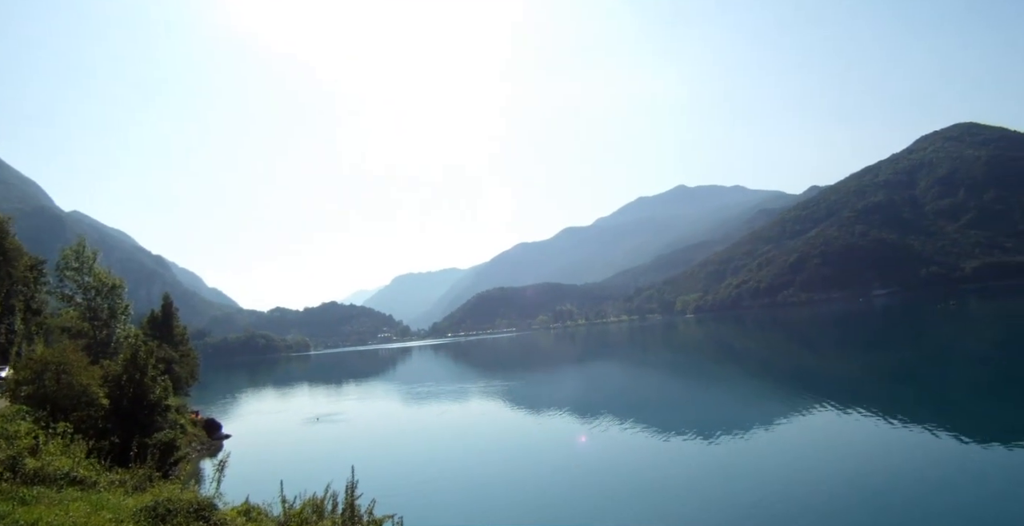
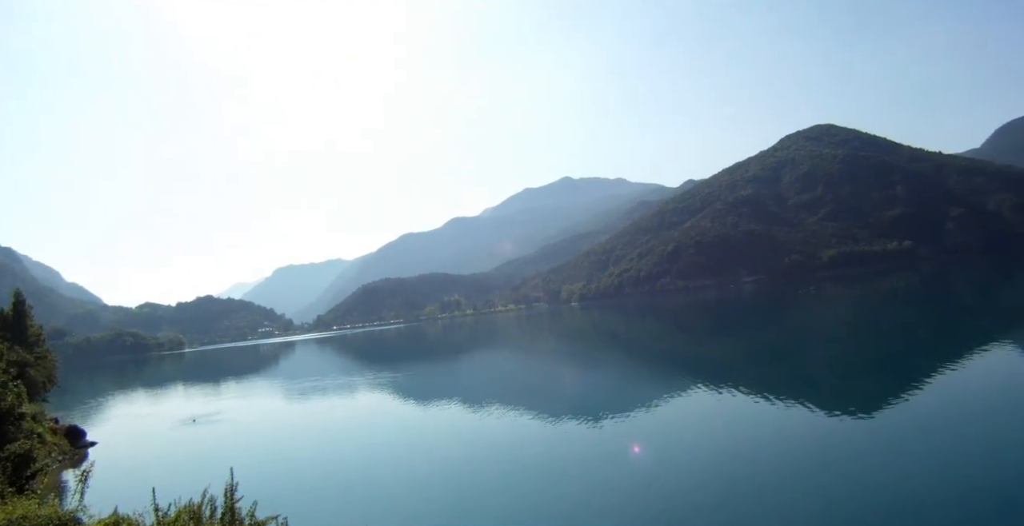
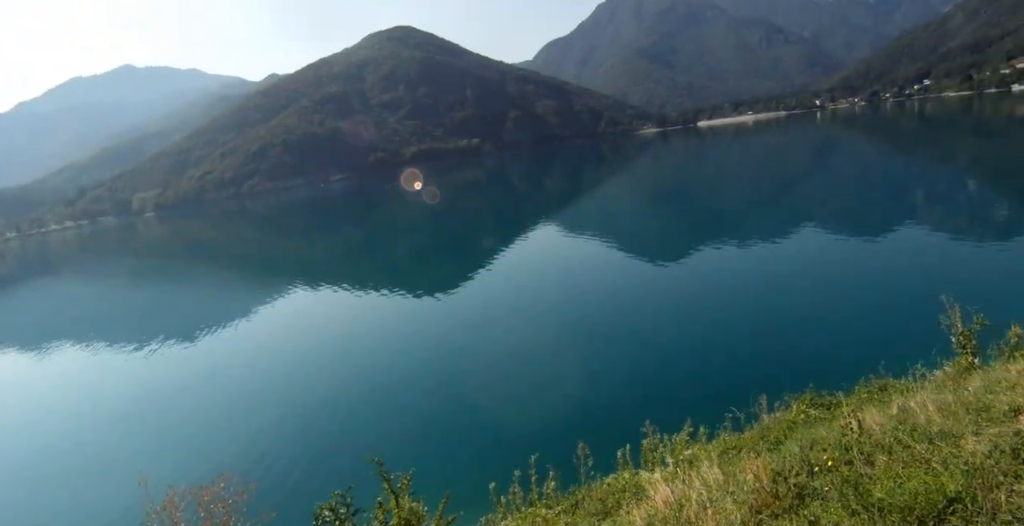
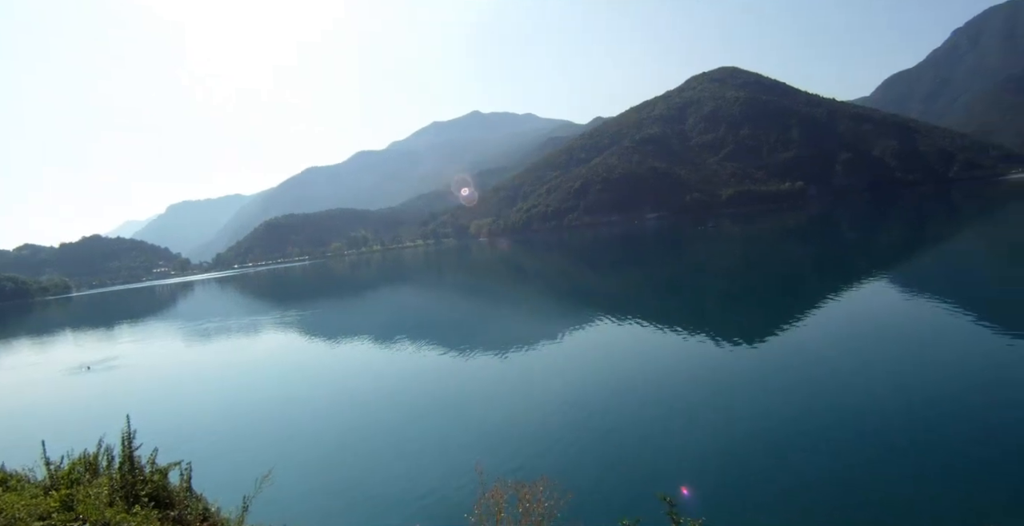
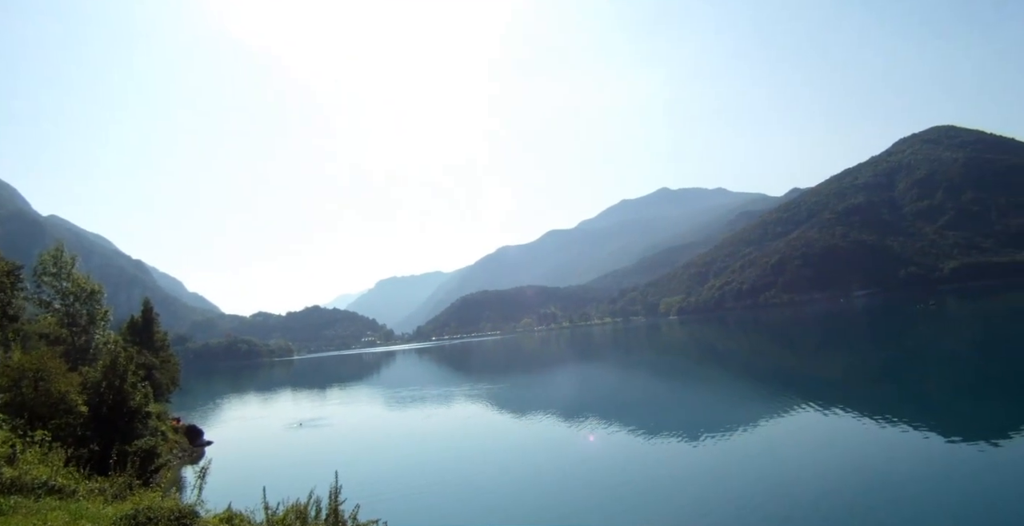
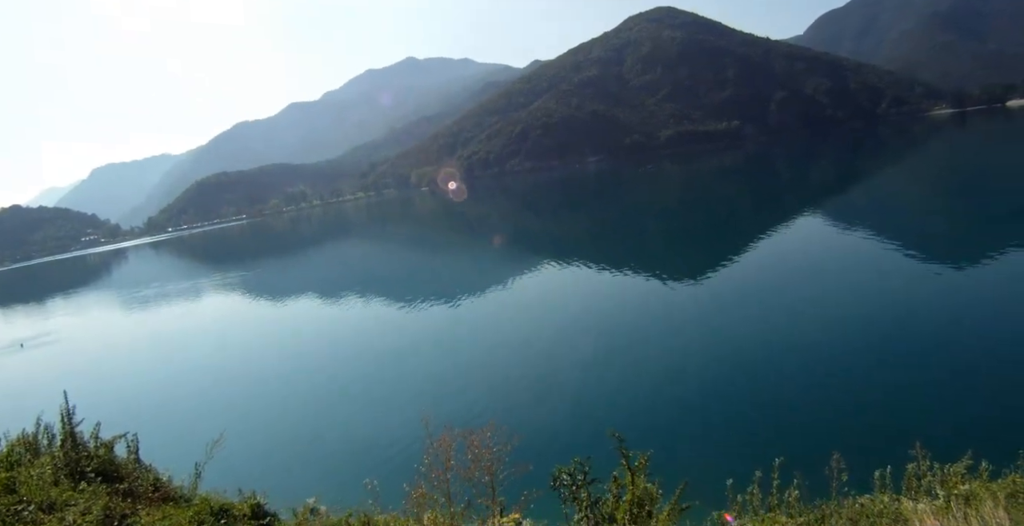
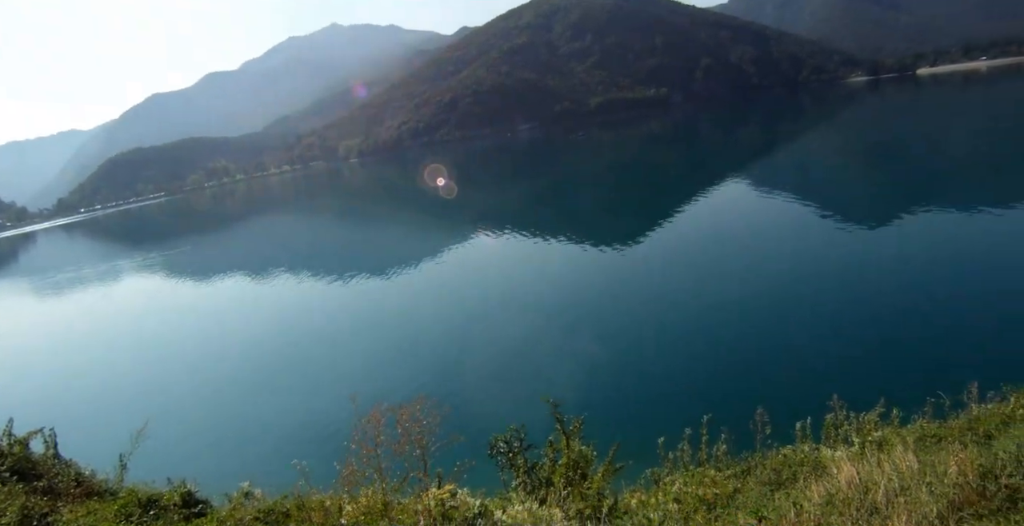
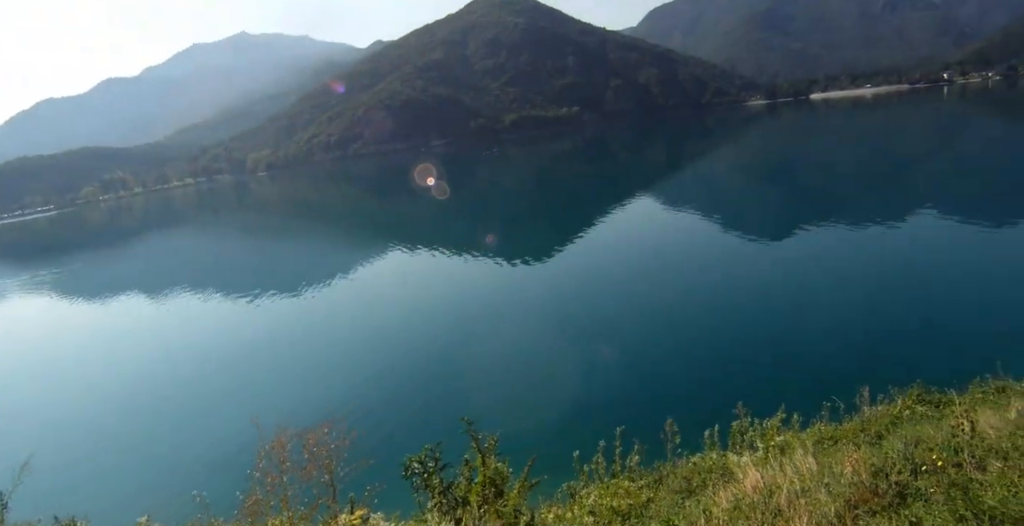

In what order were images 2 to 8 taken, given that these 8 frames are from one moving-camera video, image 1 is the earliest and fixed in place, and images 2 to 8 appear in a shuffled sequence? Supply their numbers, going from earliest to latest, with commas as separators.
5, 2, 4, 6, 7, 8, 3
